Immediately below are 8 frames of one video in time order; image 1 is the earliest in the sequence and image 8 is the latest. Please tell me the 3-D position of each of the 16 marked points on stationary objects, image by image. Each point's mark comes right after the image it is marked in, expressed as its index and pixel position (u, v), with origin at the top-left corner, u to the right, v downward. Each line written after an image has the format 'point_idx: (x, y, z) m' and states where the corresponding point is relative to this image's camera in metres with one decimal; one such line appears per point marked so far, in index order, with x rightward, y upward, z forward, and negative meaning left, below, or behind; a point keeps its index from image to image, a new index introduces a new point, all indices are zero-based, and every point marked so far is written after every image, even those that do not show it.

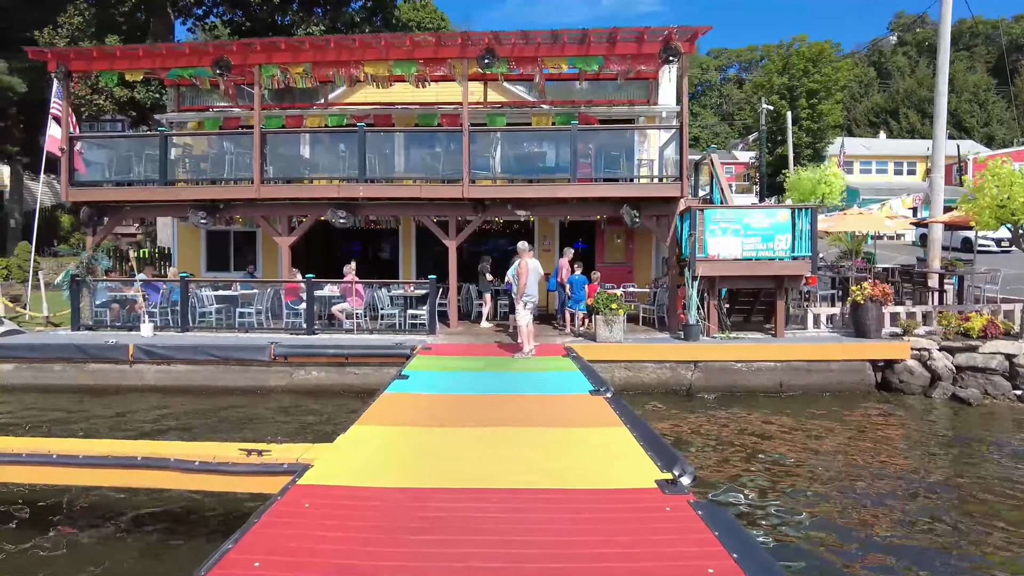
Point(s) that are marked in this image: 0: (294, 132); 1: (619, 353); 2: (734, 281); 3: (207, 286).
0: (-3.6, +2.6, +10.9) m
1: (+1.5, -1.0, +9.5) m
2: (+3.5, +0.1, +10.2) m
3: (-5.0, 0.0, +10.8) m
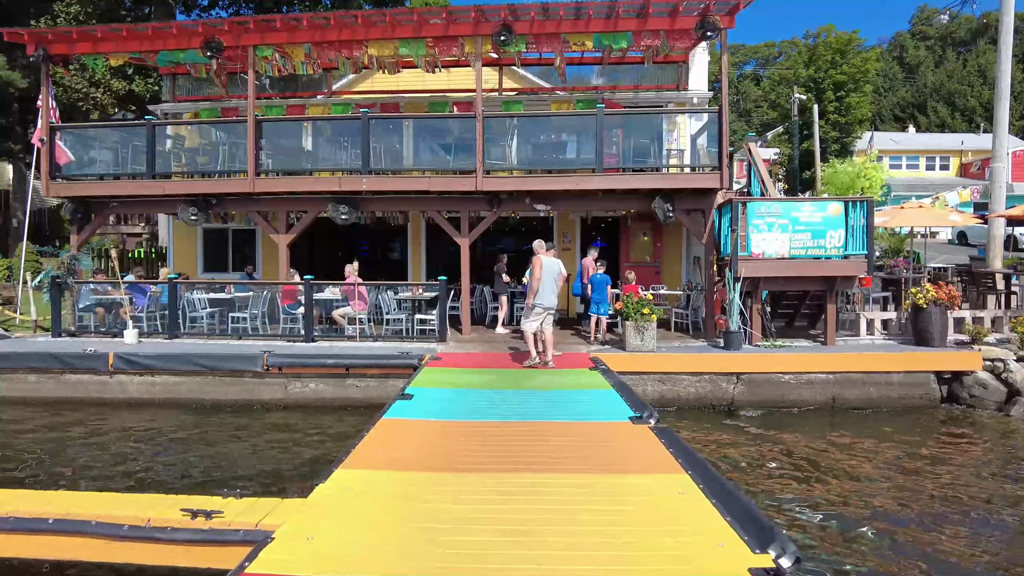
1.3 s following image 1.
0: (-3.4, +2.6, +9.9) m
1: (+1.8, -1.0, +8.5) m
2: (+3.7, +0.1, +9.1) m
3: (-4.7, 0.0, +9.9) m
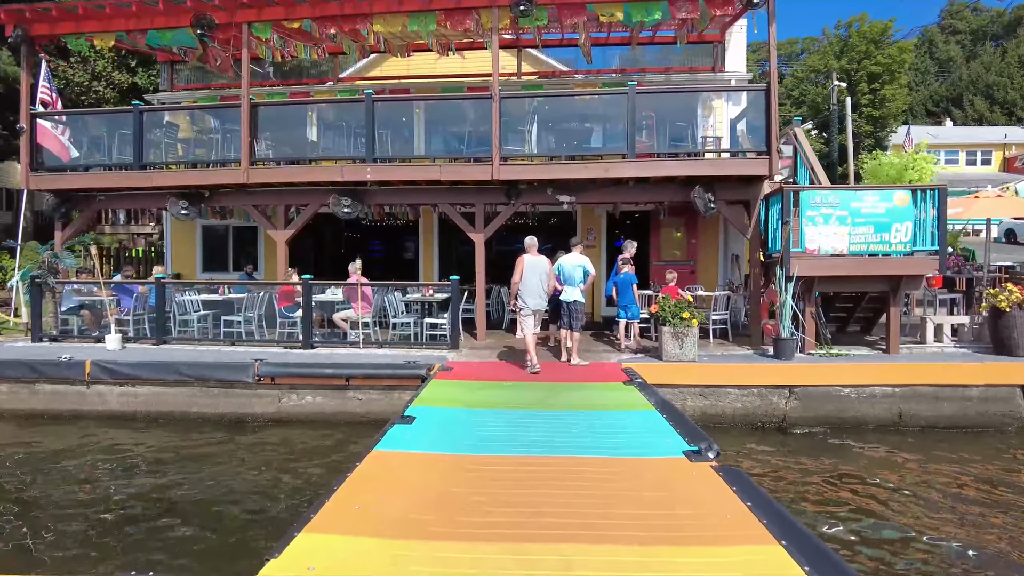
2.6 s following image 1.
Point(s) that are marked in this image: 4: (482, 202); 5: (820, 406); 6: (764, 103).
0: (-3.1, +2.6, +9.1) m
1: (+2.0, -1.0, +7.4) m
2: (+4.0, +0.1, +8.0) m
3: (-4.5, 0.0, +9.0) m
4: (-0.4, +1.2, +9.1) m
5: (+3.5, -1.3, +7.5) m
6: (+3.2, +2.4, +8.3) m
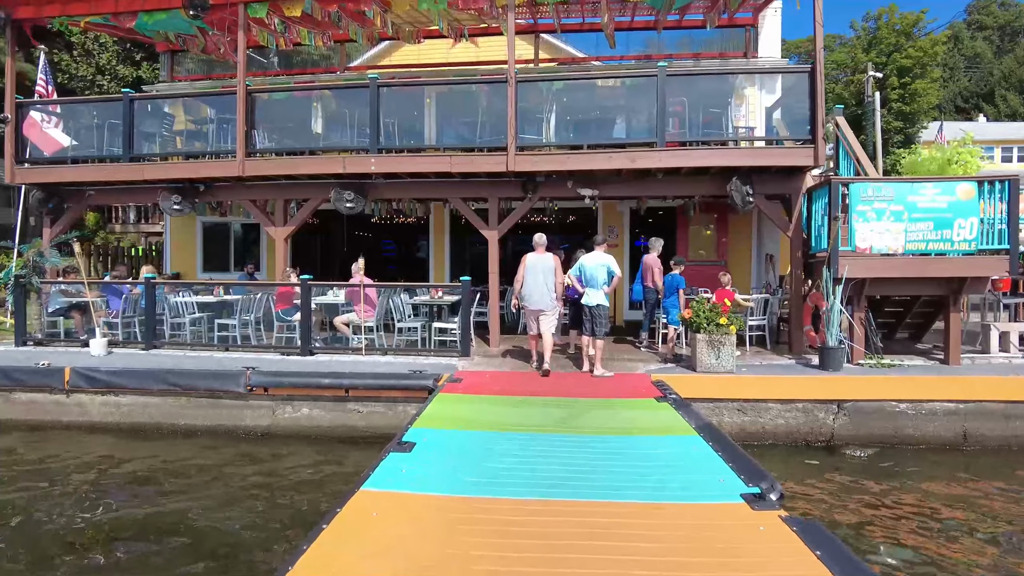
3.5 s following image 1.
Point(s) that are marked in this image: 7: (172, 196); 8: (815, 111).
0: (-2.9, +2.5, +8.4) m
1: (+2.2, -1.0, +6.7) m
2: (+4.2, 0.0, +7.2) m
3: (-4.3, 0.0, +8.4) m
4: (-0.2, +1.2, +8.4) m
5: (+3.7, -1.4, +6.7) m
6: (+3.4, +2.3, +7.5) m
7: (-4.7, +1.3, +9.0) m
8: (+3.5, +2.0, +7.5) m
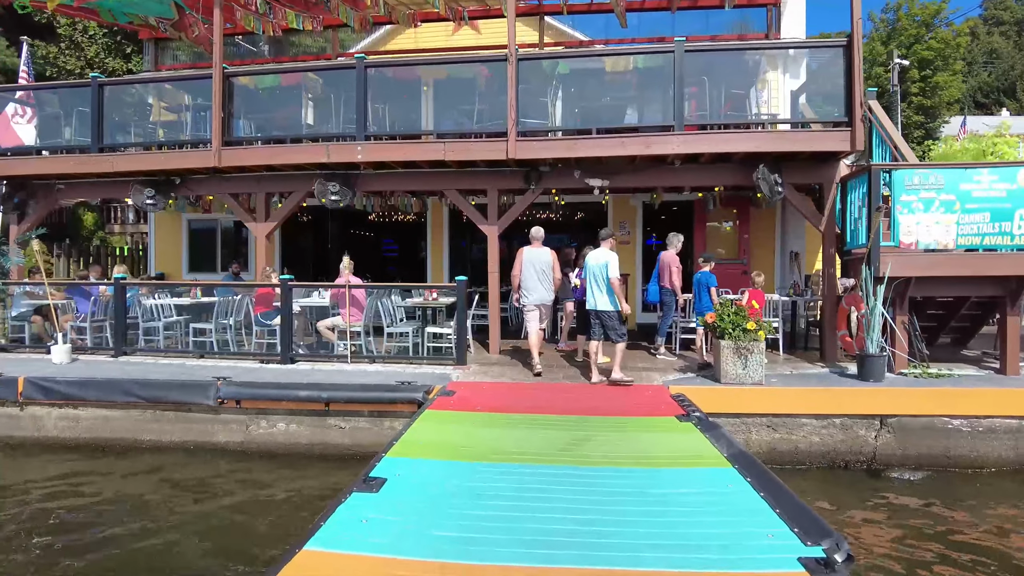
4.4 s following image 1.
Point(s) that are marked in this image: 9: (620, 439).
0: (-2.9, +2.5, +7.7) m
1: (+2.2, -1.0, +5.9) m
2: (+4.2, 0.0, +6.4) m
3: (-4.2, -0.1, +7.7) m
4: (-0.2, +1.2, +7.7) m
5: (+3.7, -1.4, +5.9) m
6: (+3.4, +2.3, +6.7) m
7: (-4.6, +1.2, +8.3) m
8: (+3.5, +2.0, +6.7) m
9: (+0.7, -1.0, +4.2) m
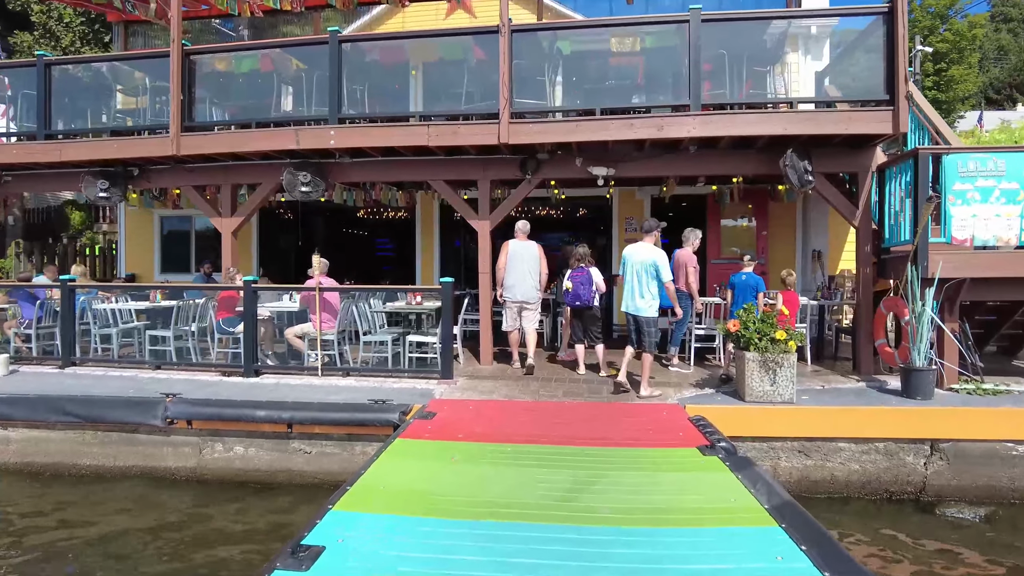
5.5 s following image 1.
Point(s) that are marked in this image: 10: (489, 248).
0: (-2.9, +2.5, +6.9) m
1: (+2.1, -1.1, +5.1) m
2: (+4.1, 0.0, +5.6) m
3: (-4.3, -0.1, +6.9) m
4: (-0.3, +1.2, +6.8) m
5: (+3.6, -1.4, +5.0) m
6: (+3.4, +2.3, +5.9) m
7: (-4.7, +1.2, +7.5) m
8: (+3.4, +2.0, +5.9) m
9: (+0.6, -1.0, +3.4) m
10: (-0.2, +0.4, +6.8) m
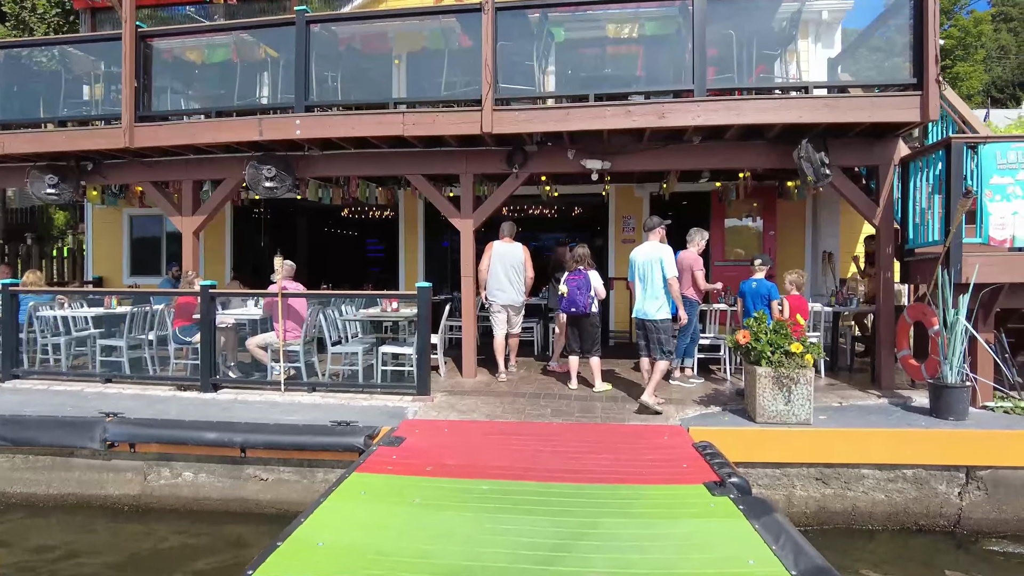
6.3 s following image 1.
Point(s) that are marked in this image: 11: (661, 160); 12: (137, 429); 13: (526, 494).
0: (-3.1, +2.5, +6.3) m
1: (+2.0, -1.1, +4.5) m
2: (+4.0, -0.1, +5.0) m
3: (-4.4, -0.1, +6.3) m
4: (-0.4, +1.1, +6.2) m
5: (+3.5, -1.5, +4.4) m
6: (+3.2, +2.2, +5.3) m
7: (-4.8, +1.2, +6.9) m
8: (+3.3, +2.0, +5.3) m
9: (+0.5, -1.0, +2.8) m
10: (-0.4, +0.4, +6.2) m
11: (+1.4, +1.2, +6.1) m
12: (-2.7, -1.0, +4.8) m
13: (+0.1, -1.0, +3.2) m
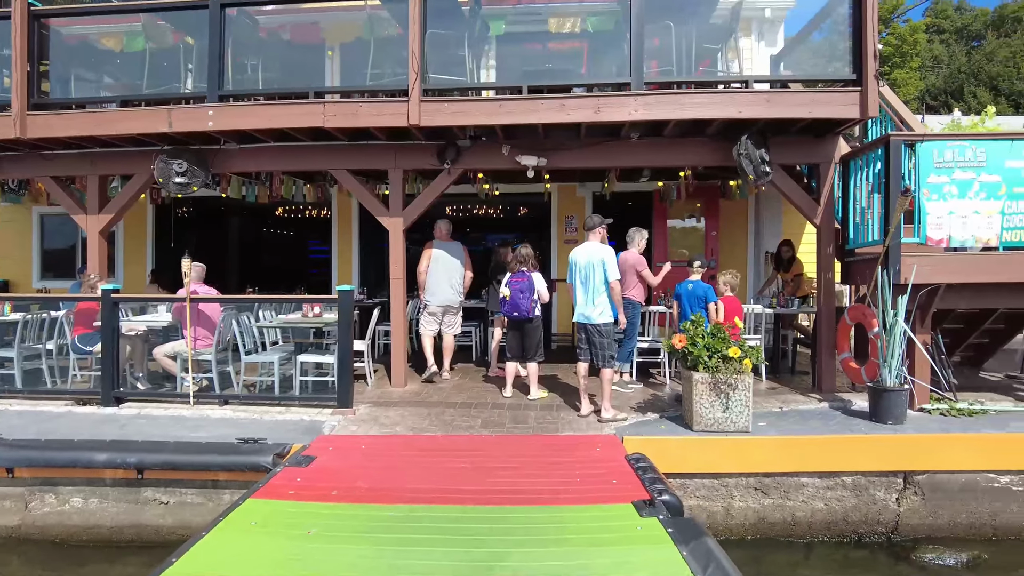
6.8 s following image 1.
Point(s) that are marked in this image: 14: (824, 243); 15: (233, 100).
0: (-3.7, +2.4, +5.8) m
1: (+1.5, -1.1, +4.3) m
2: (+3.4, -0.1, +4.9) m
3: (-5.0, -0.2, +5.7) m
4: (-1.0, +1.1, +5.9) m
5: (+3.0, -1.5, +4.4) m
6: (+2.7, +2.2, +5.2) m
7: (-5.5, +1.1, +6.2) m
8: (+2.7, +2.0, +5.2) m
9: (+0.1, -1.1, +2.5) m
10: (-1.0, +0.3, +5.8) m
11: (+0.8, +1.2, +5.9) m
12: (-3.2, -1.1, +4.3) m
13: (-0.3, -1.0, +2.9) m
14: (+2.6, +0.4, +5.5) m
15: (-2.4, +1.6, +5.8) m
